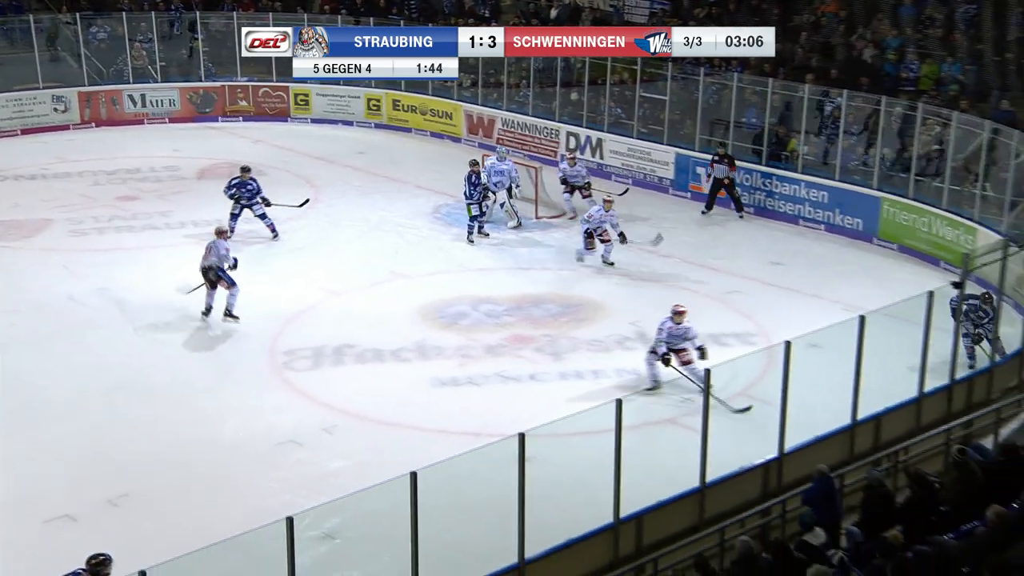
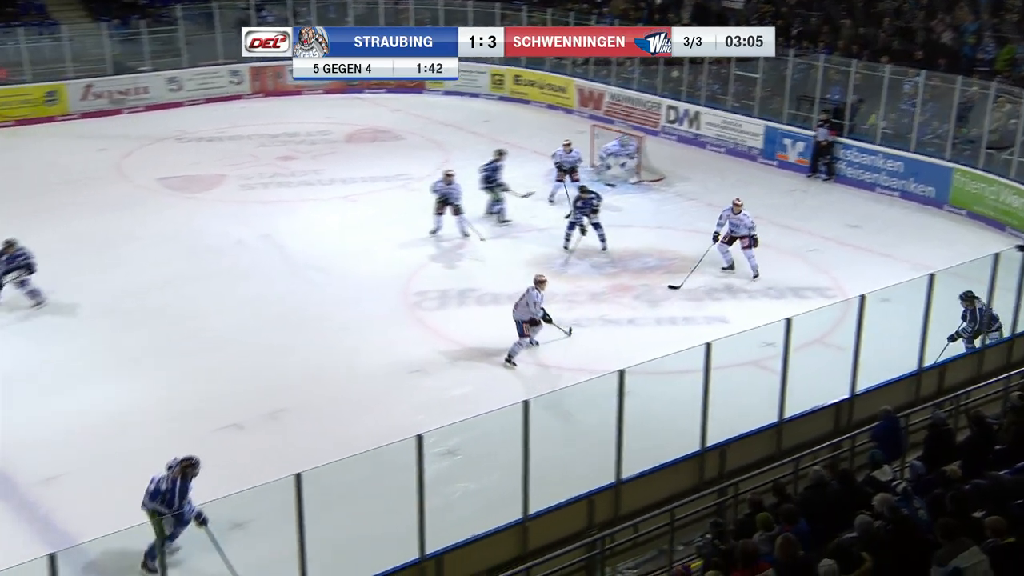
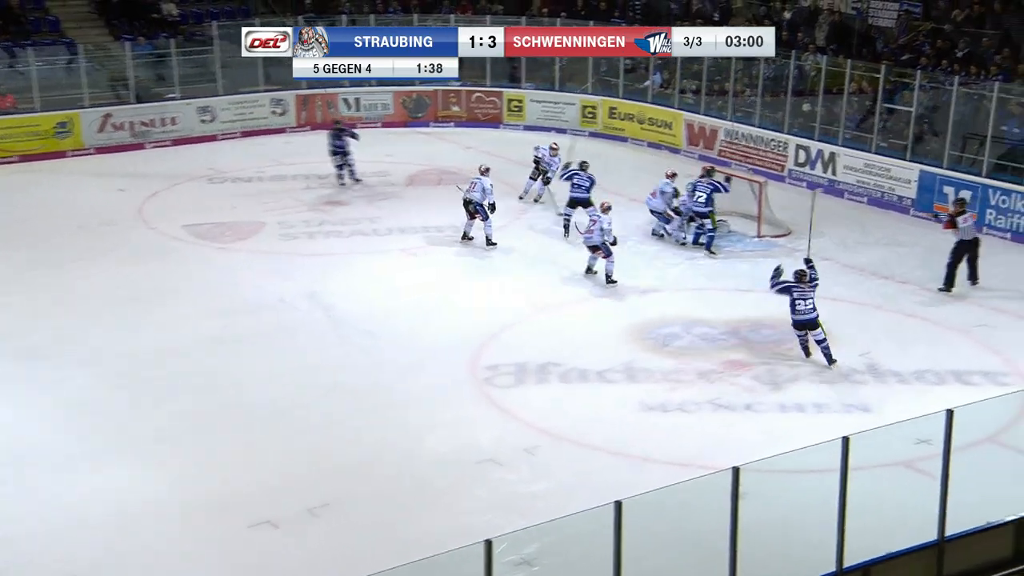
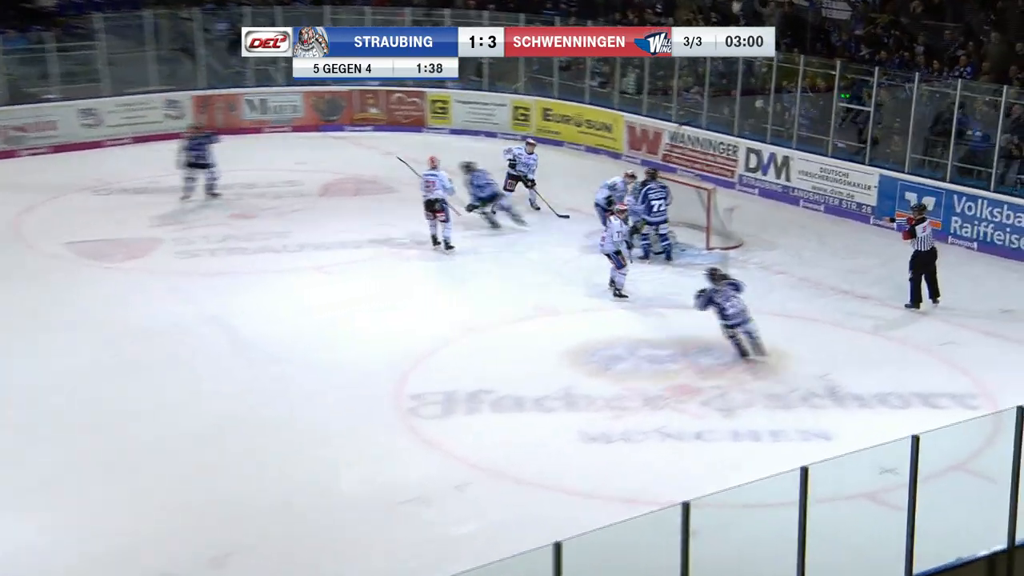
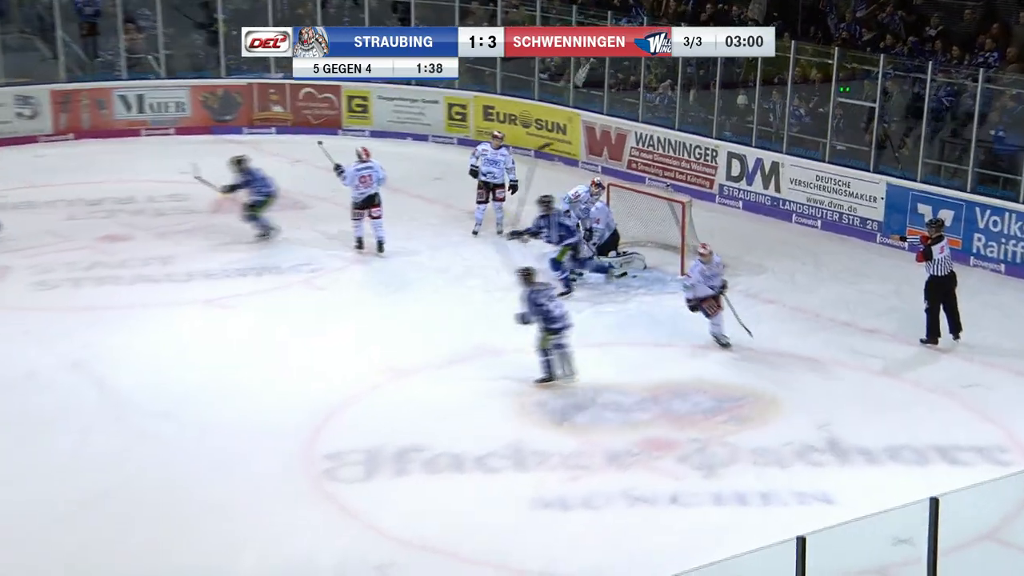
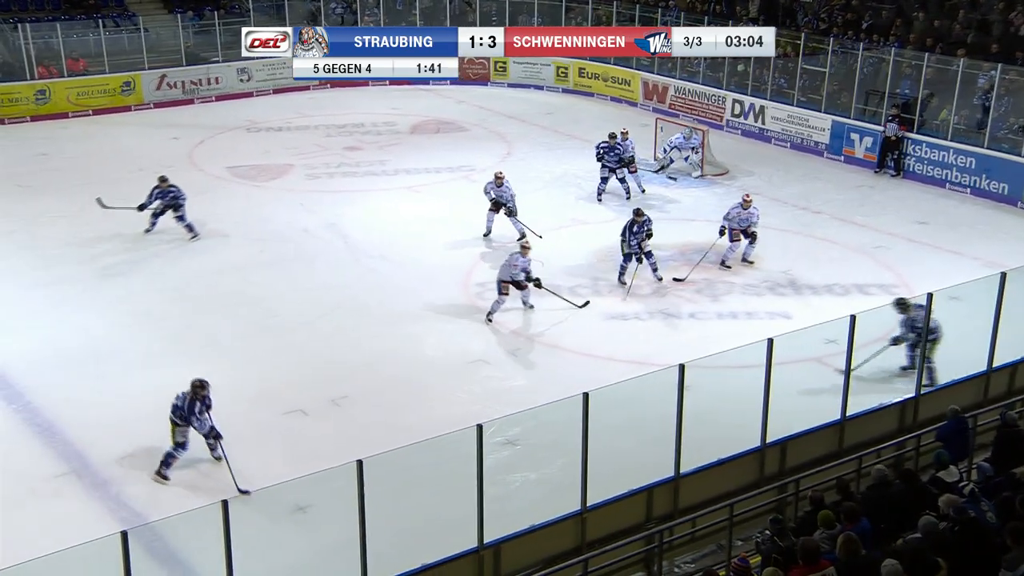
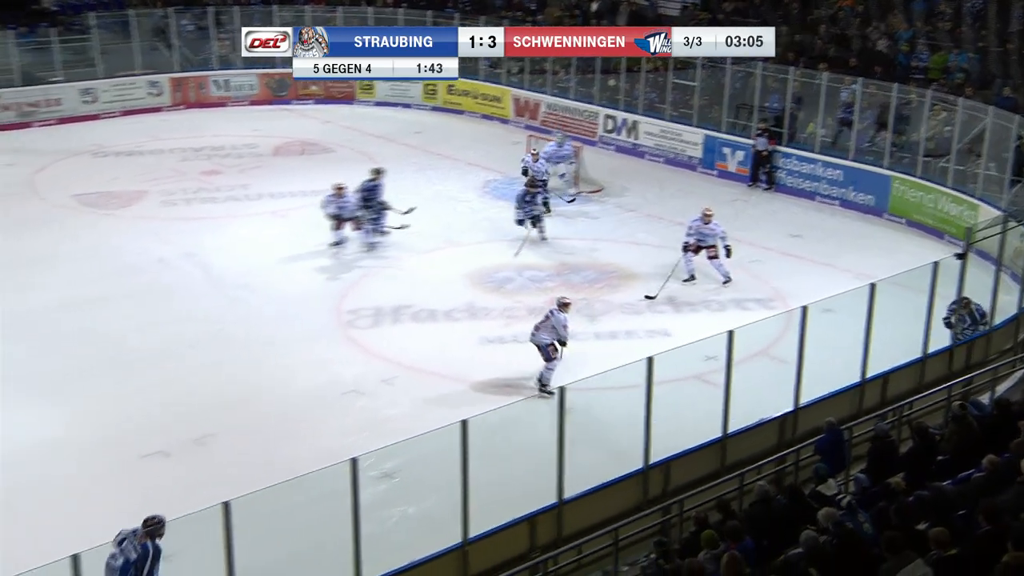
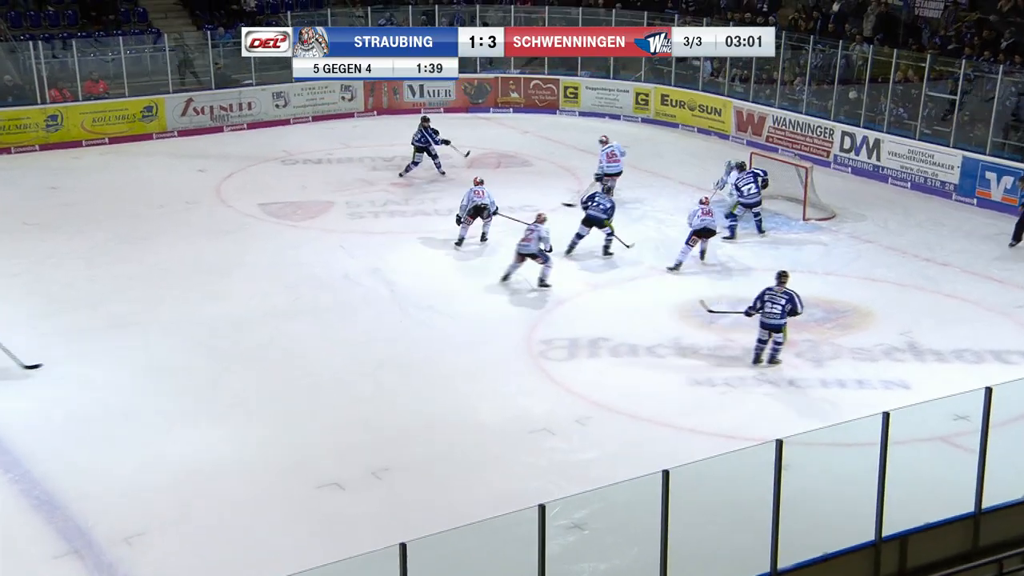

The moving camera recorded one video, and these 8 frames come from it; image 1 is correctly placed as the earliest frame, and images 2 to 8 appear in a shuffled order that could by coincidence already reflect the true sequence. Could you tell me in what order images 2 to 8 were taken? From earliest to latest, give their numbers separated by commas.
7, 2, 6, 8, 3, 4, 5
